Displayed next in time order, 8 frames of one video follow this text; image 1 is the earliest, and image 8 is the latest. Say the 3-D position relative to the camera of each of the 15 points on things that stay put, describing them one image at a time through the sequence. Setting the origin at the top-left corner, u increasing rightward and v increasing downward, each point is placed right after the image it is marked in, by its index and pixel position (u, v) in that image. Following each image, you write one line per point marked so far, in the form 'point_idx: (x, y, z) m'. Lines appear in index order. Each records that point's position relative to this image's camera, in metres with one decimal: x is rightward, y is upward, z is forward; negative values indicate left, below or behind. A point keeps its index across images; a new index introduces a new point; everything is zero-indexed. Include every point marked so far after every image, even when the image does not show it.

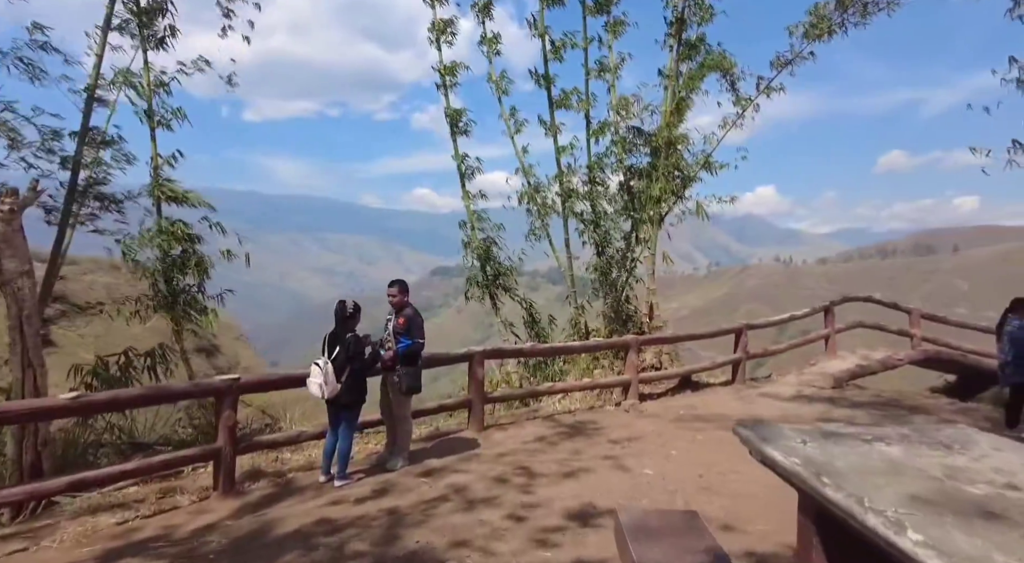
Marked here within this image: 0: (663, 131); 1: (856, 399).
0: (+2.2, +2.1, +9.1) m
1: (+4.3, -1.5, +8.0) m
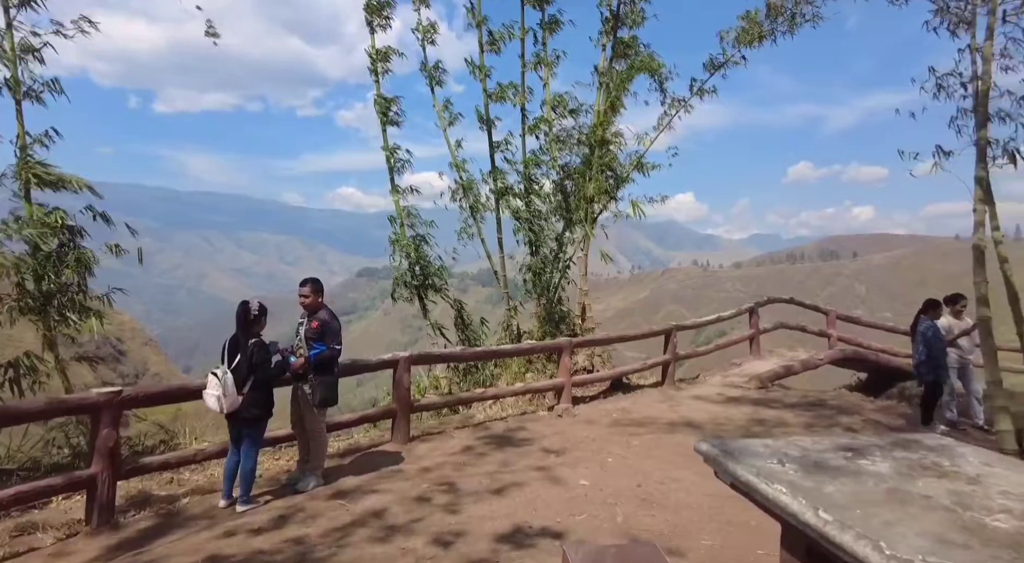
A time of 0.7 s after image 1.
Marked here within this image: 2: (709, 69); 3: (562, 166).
0: (+1.2, +2.1, +9.0) m
1: (+3.4, -1.5, +8.1) m
2: (+2.7, +2.9, +8.7) m
3: (+0.7, +1.6, +9.0) m
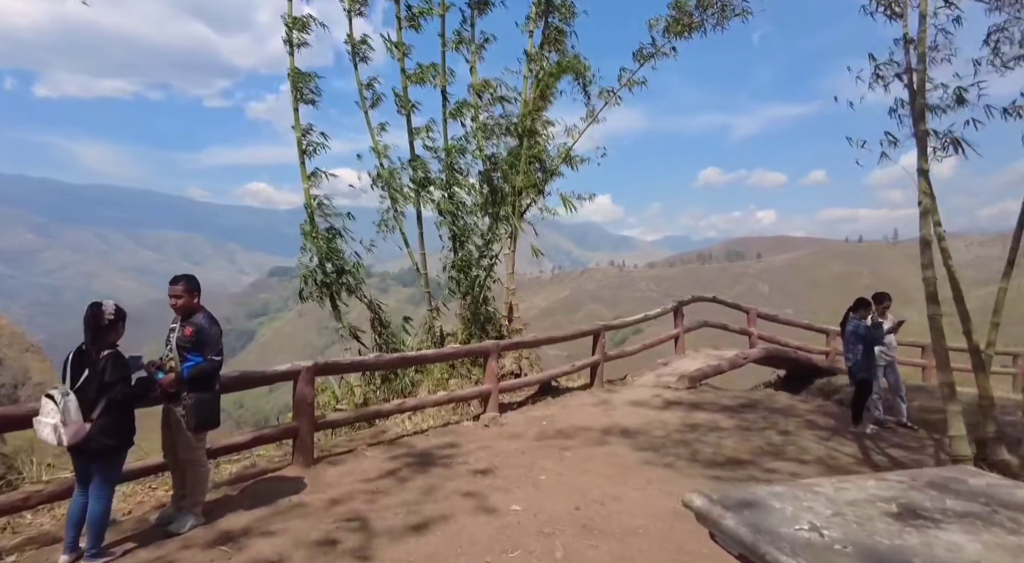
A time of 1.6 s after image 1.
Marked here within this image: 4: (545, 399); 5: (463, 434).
0: (+0.2, +2.1, +8.5) m
1: (+2.5, -1.5, +7.8) m
2: (+1.6, +2.9, +8.4) m
3: (-0.3, +1.6, +8.5) m
4: (+0.4, -1.4, +7.8) m
5: (-0.5, -1.5, +6.3) m
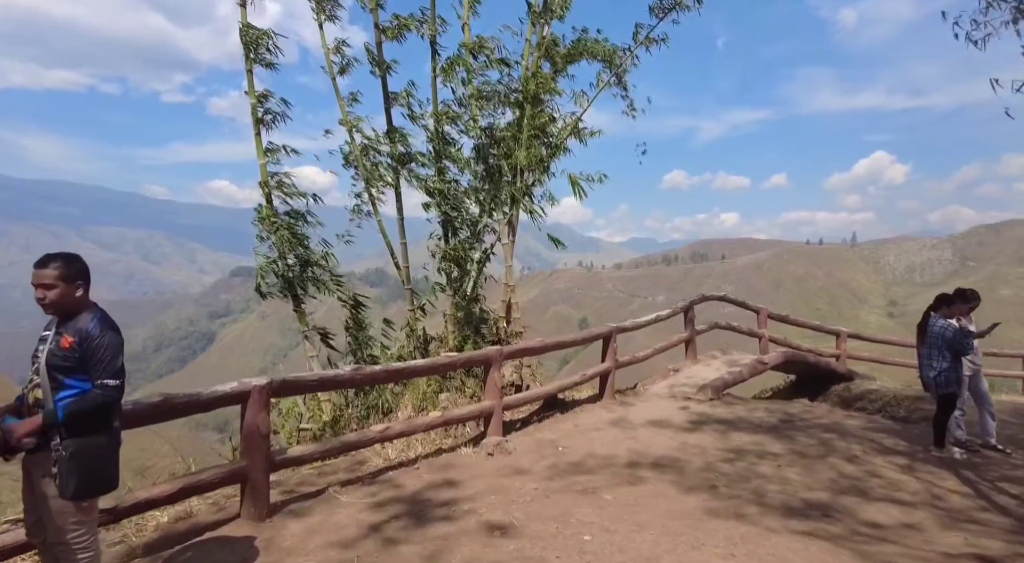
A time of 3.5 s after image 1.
0: (+0.2, +2.2, +7.2) m
1: (+2.5, -1.4, +6.7) m
2: (+1.6, +3.0, +7.2) m
3: (-0.3, +1.7, +7.2) m
4: (+0.4, -1.4, +6.5) m
5: (-0.4, -1.4, +5.0) m
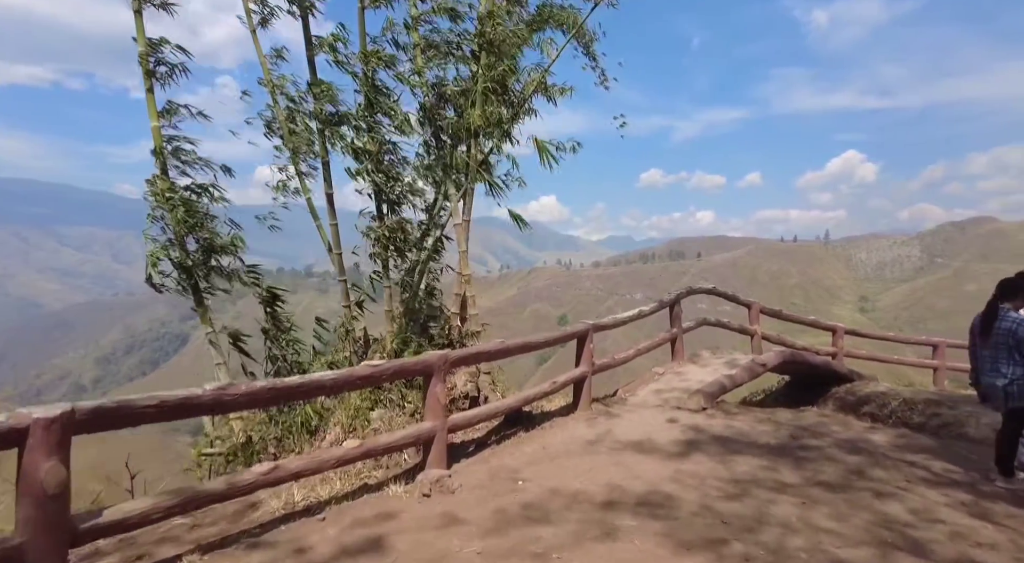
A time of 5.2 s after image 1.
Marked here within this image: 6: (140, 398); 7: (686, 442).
0: (-0.3, +2.3, +5.9) m
1: (+2.1, -1.3, +5.5) m
2: (+1.2, +3.1, +6.0) m
3: (-0.8, +1.8, +5.9) m
4: (0.0, -1.3, +5.3) m
5: (-0.7, -1.3, +3.7) m
6: (-1.7, -0.5, +3.0) m
7: (+1.5, -1.3, +5.3) m
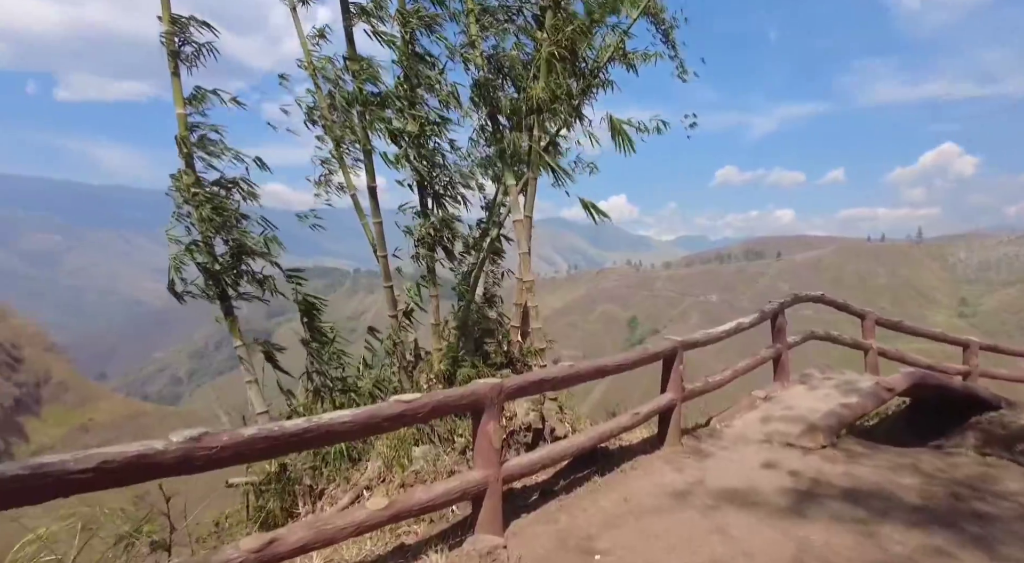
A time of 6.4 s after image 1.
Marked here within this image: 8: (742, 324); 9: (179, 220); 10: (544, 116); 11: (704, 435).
0: (+0.3, +2.2, +4.9) m
1: (+2.6, -1.4, +4.2) m
2: (+1.8, +3.0, +4.8) m
3: (-0.2, +1.7, +5.0) m
4: (+0.5, -1.3, +4.3) m
5: (-0.4, -1.4, +2.8) m
6: (-1.4, -0.6, +2.2) m
7: (+1.9, -1.4, +4.1) m
8: (+2.3, -0.4, +6.3) m
9: (-2.6, +0.5, +5.1) m
10: (+0.3, +1.3, +4.9) m
11: (+1.7, -1.3, +5.6) m
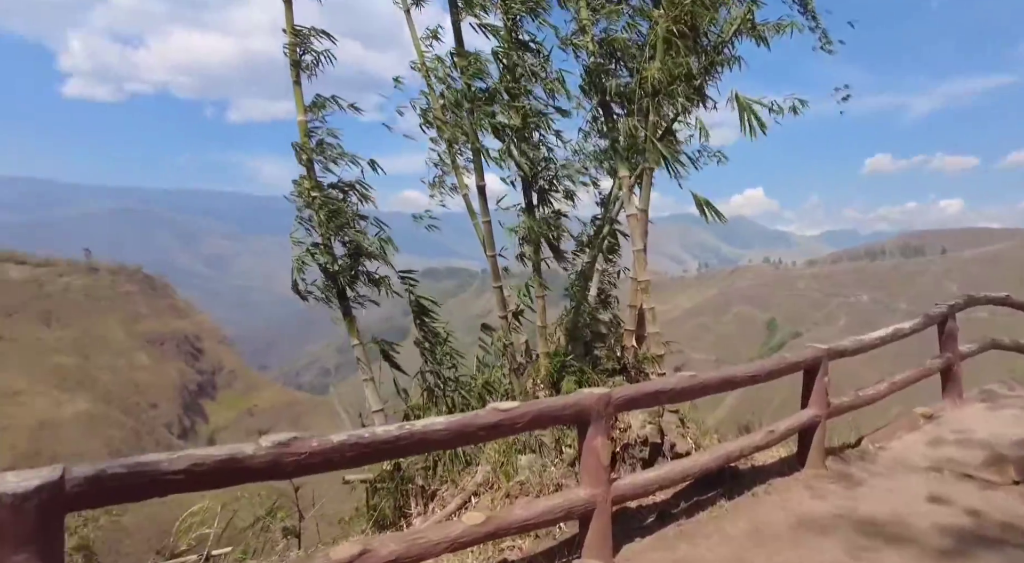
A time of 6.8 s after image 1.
0: (+1.1, +2.2, +4.5) m
1: (+3.2, -1.4, +3.4) m
2: (+2.5, +3.0, +4.2) m
3: (+0.6, +1.7, +4.7) m
4: (+1.2, -1.3, +3.8) m
5: (0.0, -1.4, +2.6) m
6: (-1.1, -0.6, +2.2) m
7: (+2.6, -1.4, +3.5) m
8: (+3.3, -0.4, +5.5) m
9: (-1.7, +0.5, +5.2) m
10: (+1.1, +1.3, +4.5) m
11: (+2.6, -1.3, +5.0) m
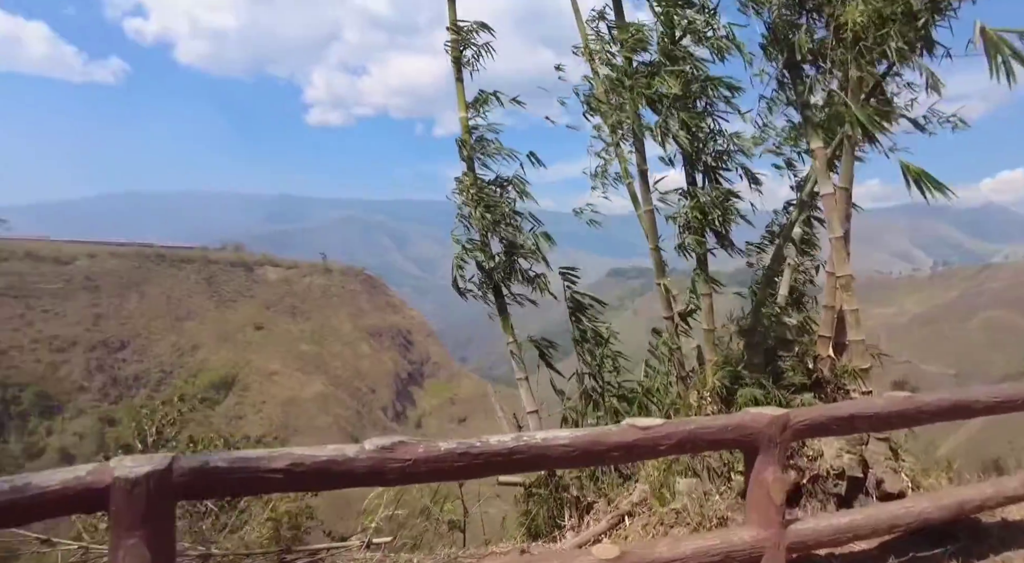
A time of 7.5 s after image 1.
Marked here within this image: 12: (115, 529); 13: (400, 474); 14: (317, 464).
0: (+2.1, +2.3, +3.7) m
1: (+3.7, -1.4, +2.0) m
2: (+3.3, +3.0, +2.9) m
3: (+1.7, +1.8, +3.9) m
4: (+1.9, -1.3, +3.0) m
5: (+0.4, -1.4, +2.1) m
6: (-0.8, -0.6, +2.1) m
7: (+3.1, -1.4, +2.2) m
8: (+4.5, -0.4, +4.0) m
9: (-0.4, +0.5, +5.2) m
10: (+2.0, +1.3, +3.6) m
11: (+3.6, -1.3, +3.6) m
12: (-1.2, -0.7, +1.9) m
13: (-0.4, -0.7, +2.2) m
14: (-0.6, -0.6, +2.1) m
